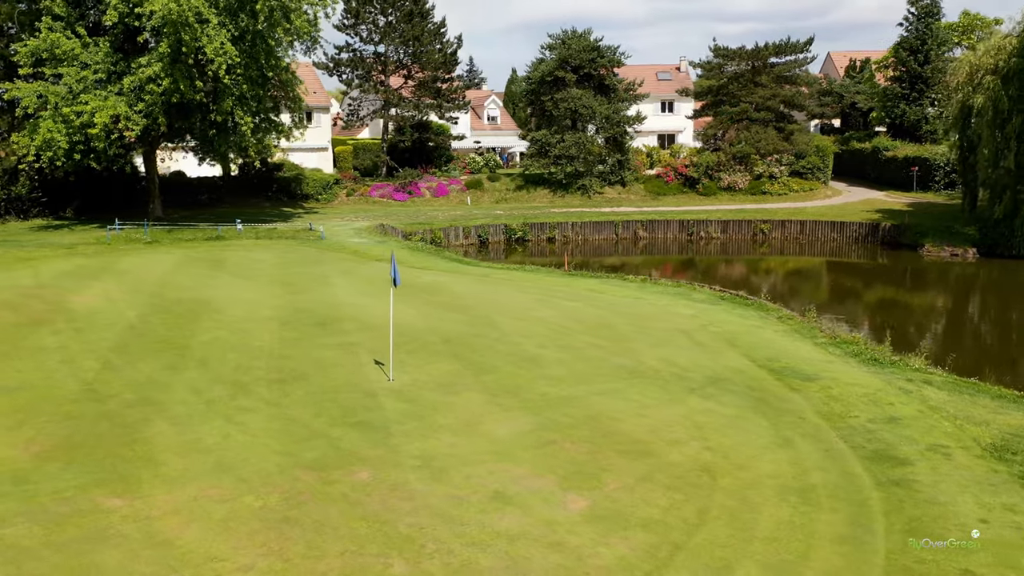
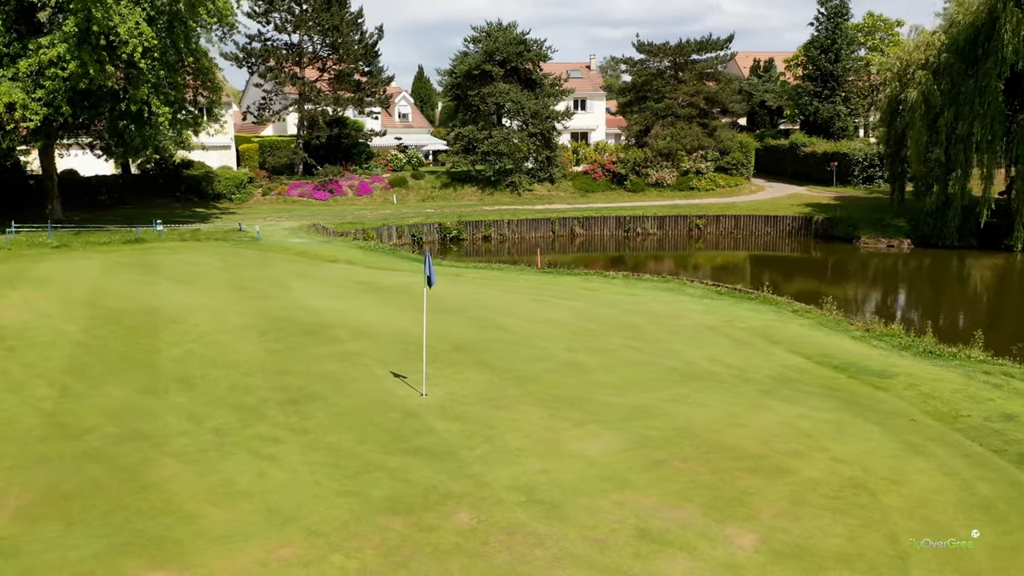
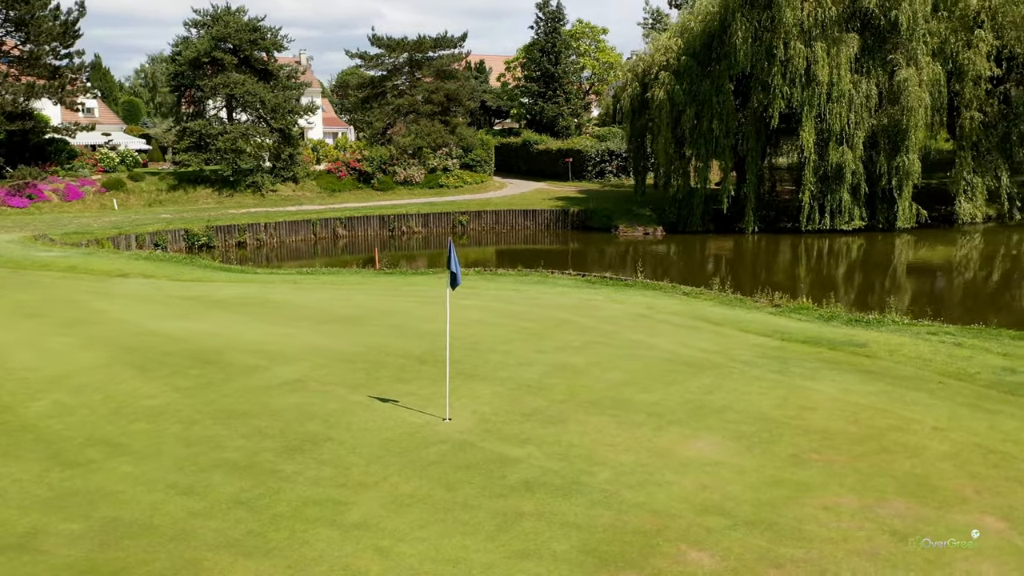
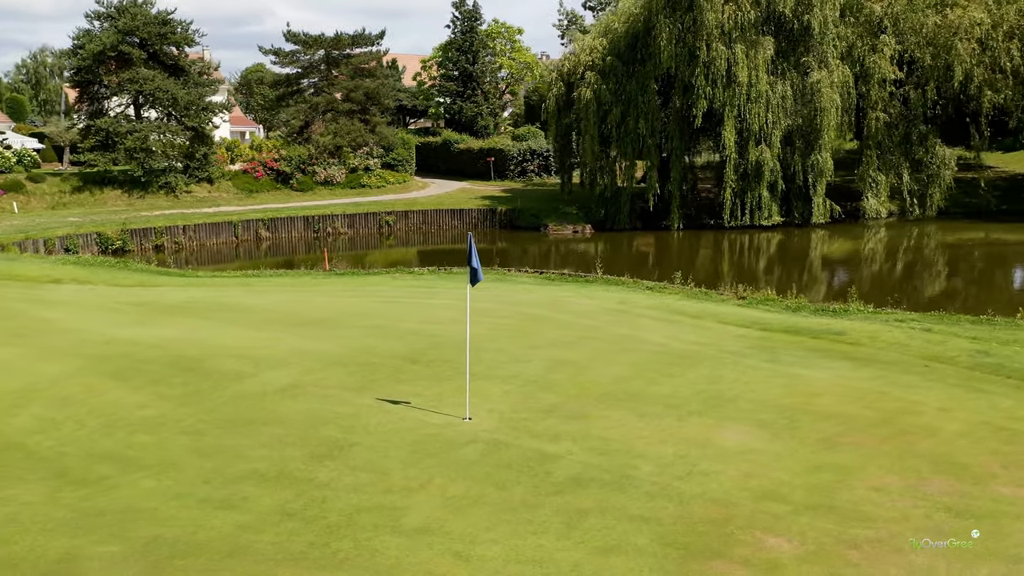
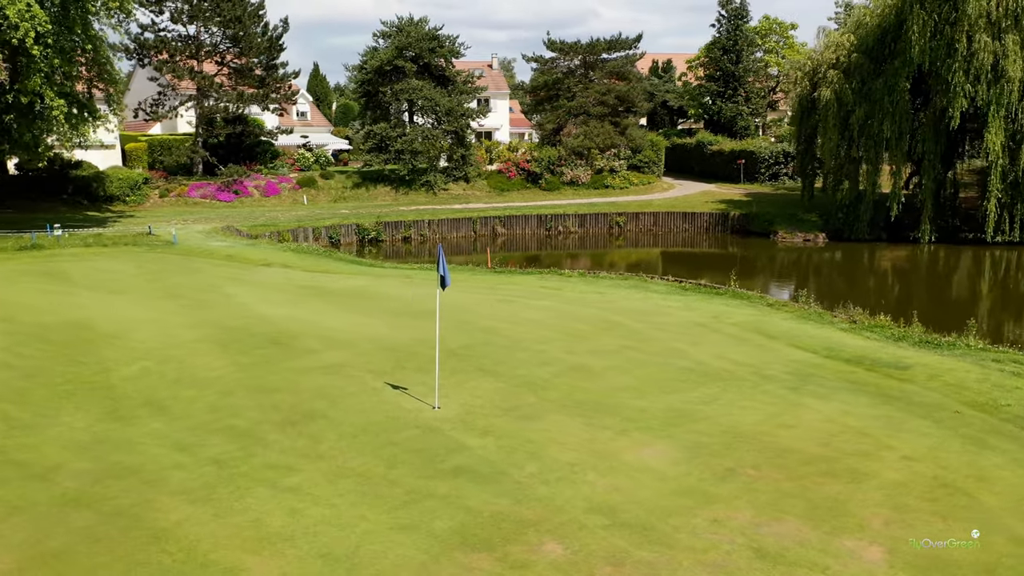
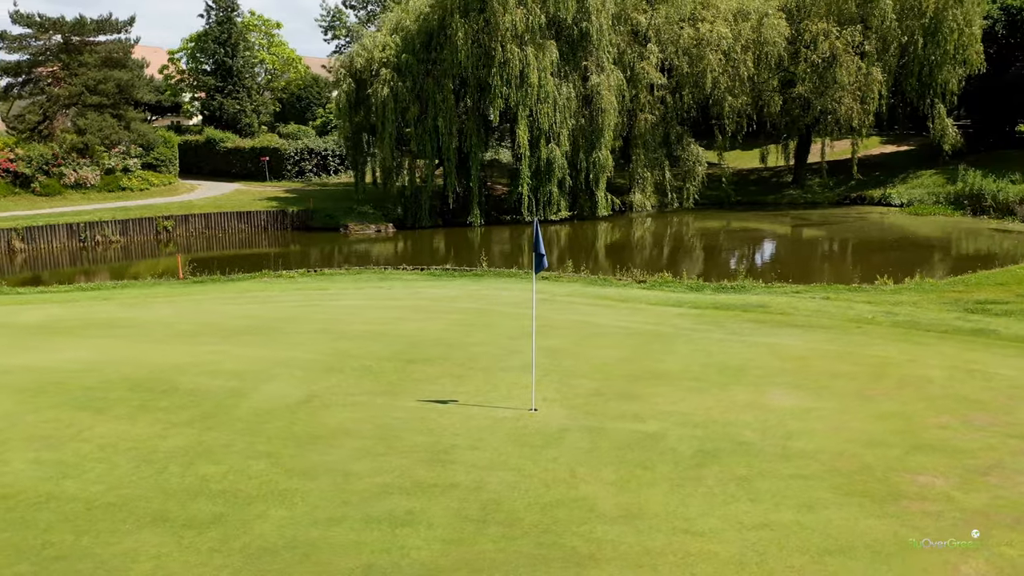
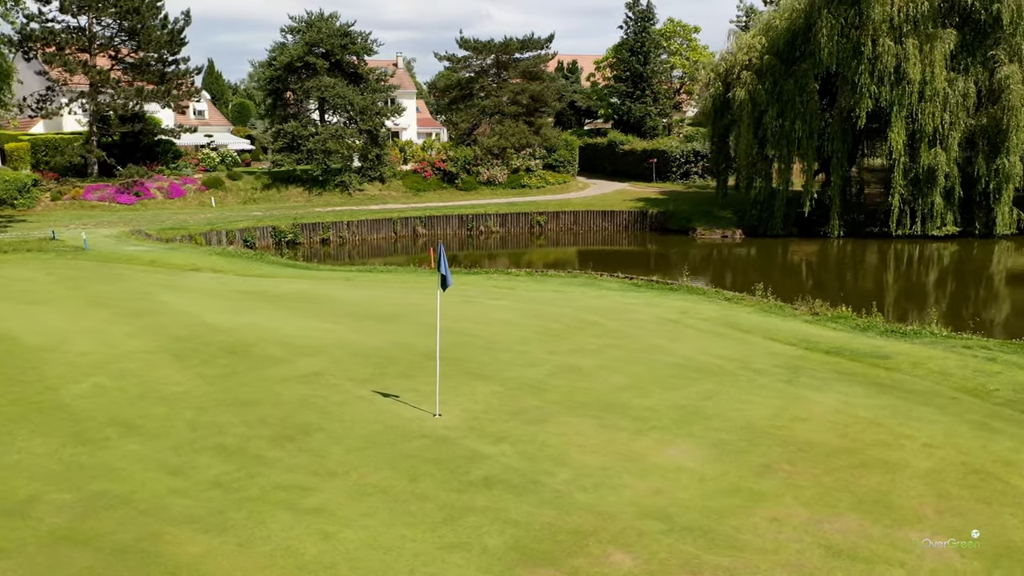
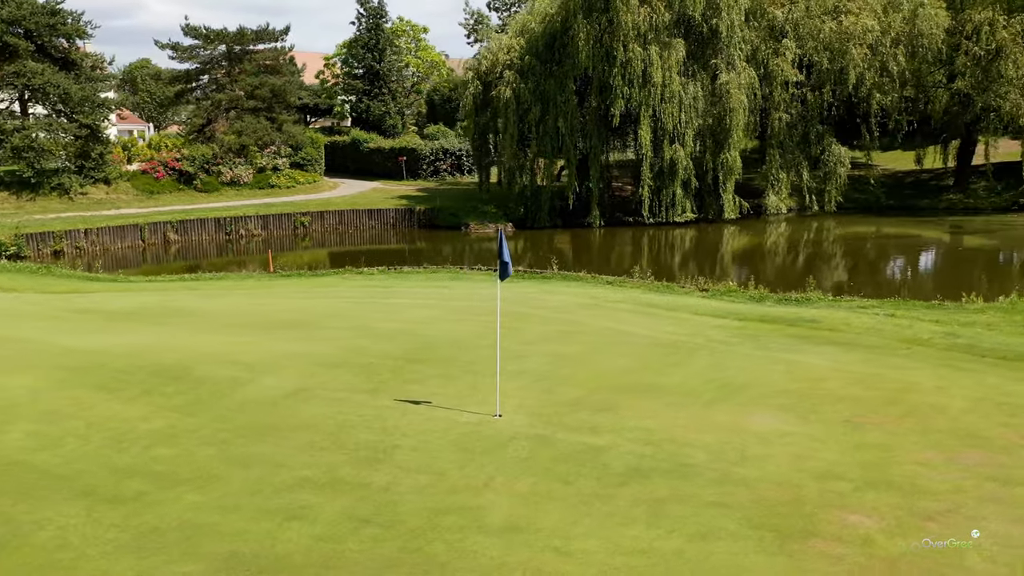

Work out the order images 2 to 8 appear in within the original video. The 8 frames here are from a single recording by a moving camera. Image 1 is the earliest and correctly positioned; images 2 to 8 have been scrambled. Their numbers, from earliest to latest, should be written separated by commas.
2, 5, 7, 3, 4, 8, 6
